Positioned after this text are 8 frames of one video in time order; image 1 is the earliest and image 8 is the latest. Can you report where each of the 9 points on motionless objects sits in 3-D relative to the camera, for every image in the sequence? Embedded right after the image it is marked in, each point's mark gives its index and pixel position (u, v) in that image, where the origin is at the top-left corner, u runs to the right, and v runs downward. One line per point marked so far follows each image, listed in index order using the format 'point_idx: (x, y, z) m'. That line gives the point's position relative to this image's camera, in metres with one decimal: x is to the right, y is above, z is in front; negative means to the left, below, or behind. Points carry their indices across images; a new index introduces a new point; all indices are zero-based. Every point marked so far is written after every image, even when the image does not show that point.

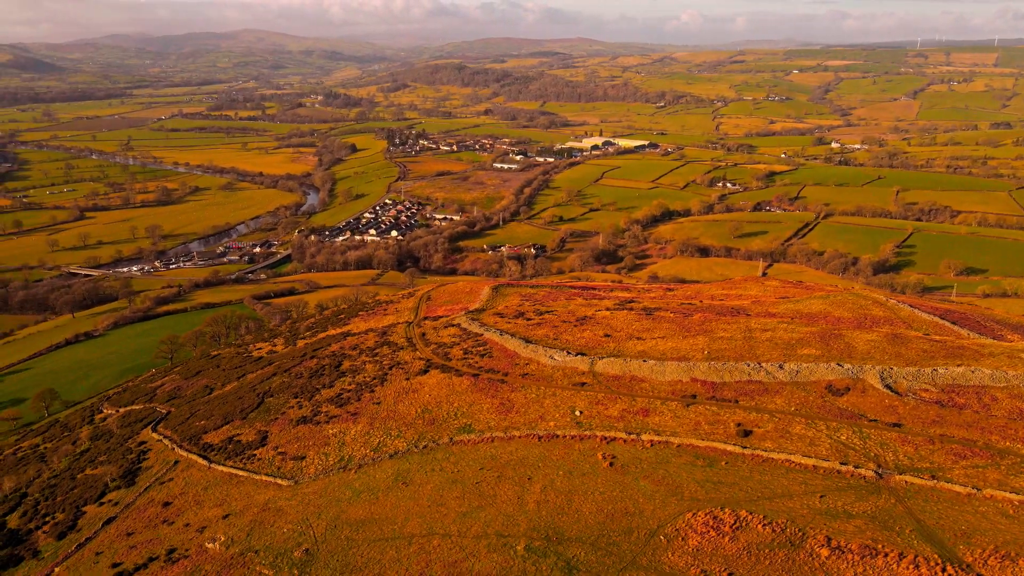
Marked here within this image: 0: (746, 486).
0: (+5.8, -4.9, +18.5) m
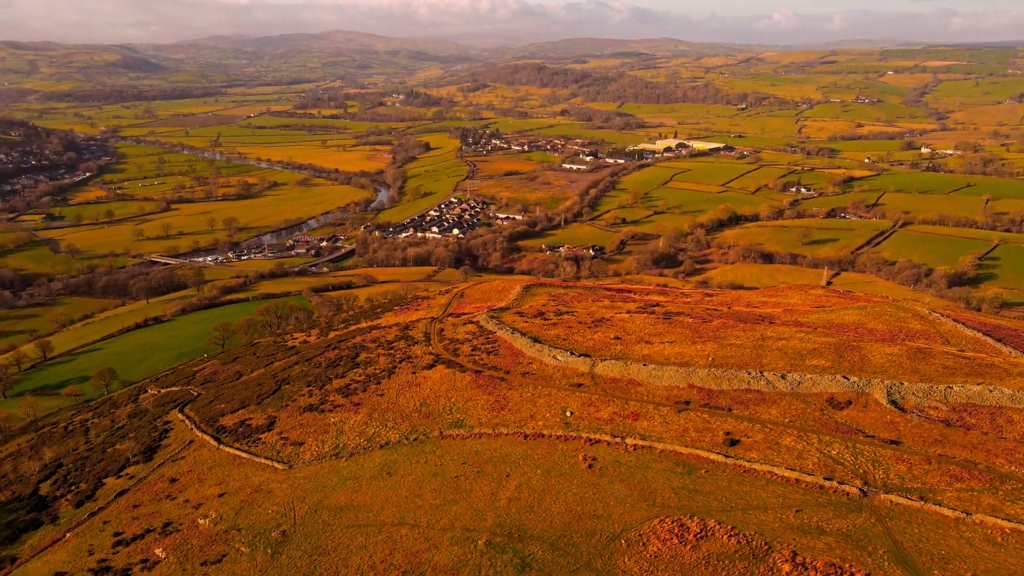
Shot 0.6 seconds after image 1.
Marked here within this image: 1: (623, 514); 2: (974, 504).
0: (+5.1, -5.0, +18.1) m
1: (+2.6, -5.4, +17.7) m
2: (+10.7, -5.0, +17.2) m
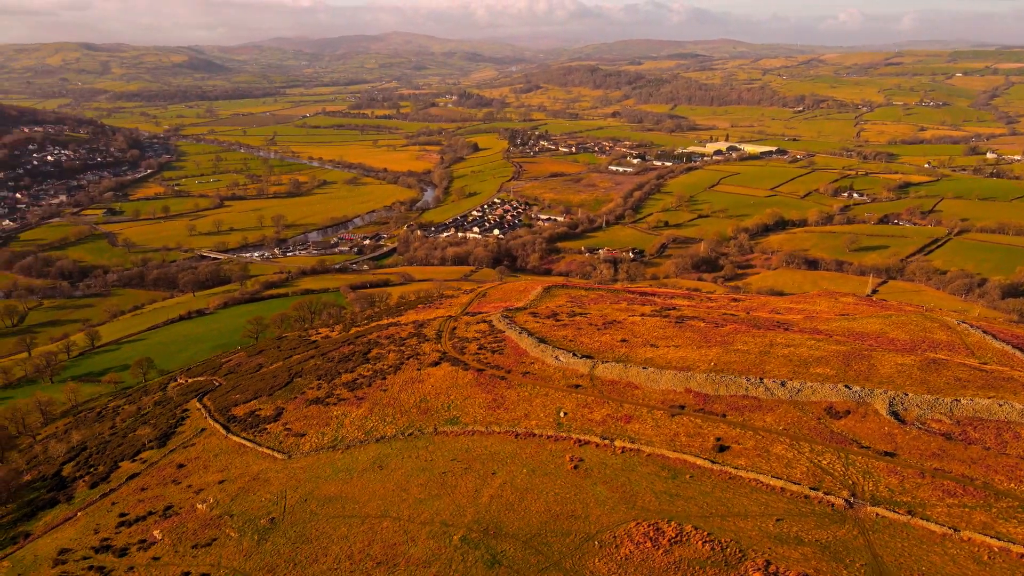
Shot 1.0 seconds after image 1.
0: (+4.6, -5.1, +17.9) m
1: (+2.1, -5.4, +17.7) m
2: (+10.1, -5.2, +16.6) m
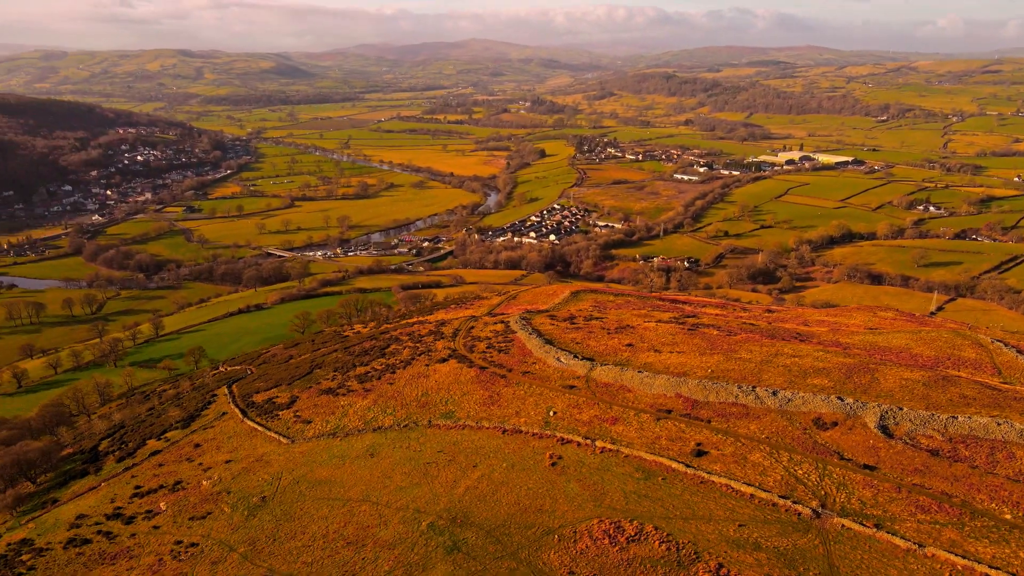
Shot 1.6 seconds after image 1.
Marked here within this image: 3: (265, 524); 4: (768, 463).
0: (+3.8, -5.2, +18.0) m
1: (+1.4, -5.4, +18.1) m
2: (+9.2, -5.4, +16.3) m
3: (-6.3, -6.0, +19.0) m
4: (+6.6, -4.5, +19.1) m
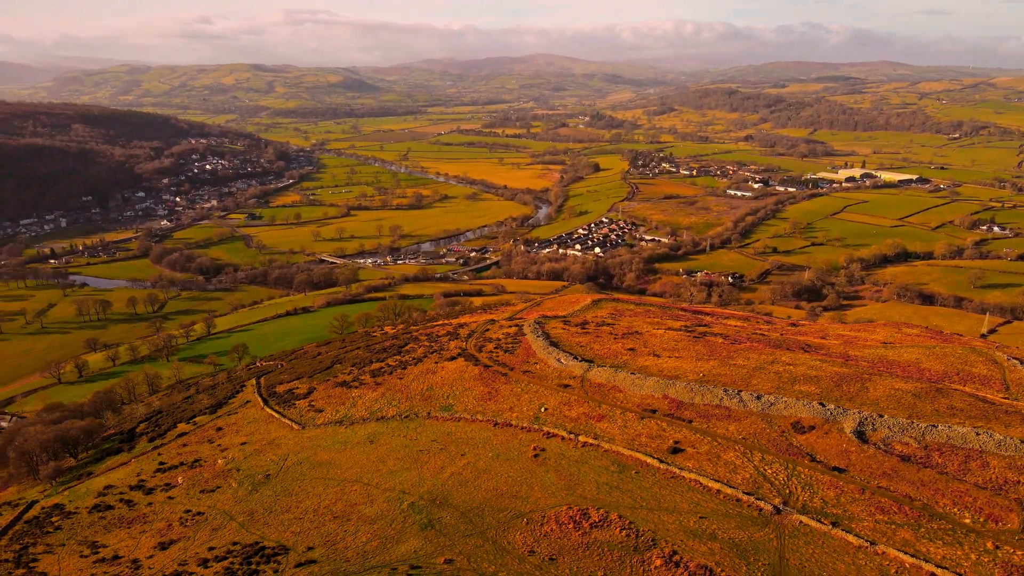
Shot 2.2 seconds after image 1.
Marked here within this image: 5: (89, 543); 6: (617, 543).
0: (+3.2, -5.2, +18.9) m
1: (+0.7, -5.4, +19.1) m
2: (+8.4, -5.6, +16.7) m
3: (-6.8, -5.8, +20.6) m
4: (+6.0, -4.6, +19.7) m
5: (-11.1, -6.7, +19.5) m
6: (+2.4, -5.8, +17.0) m
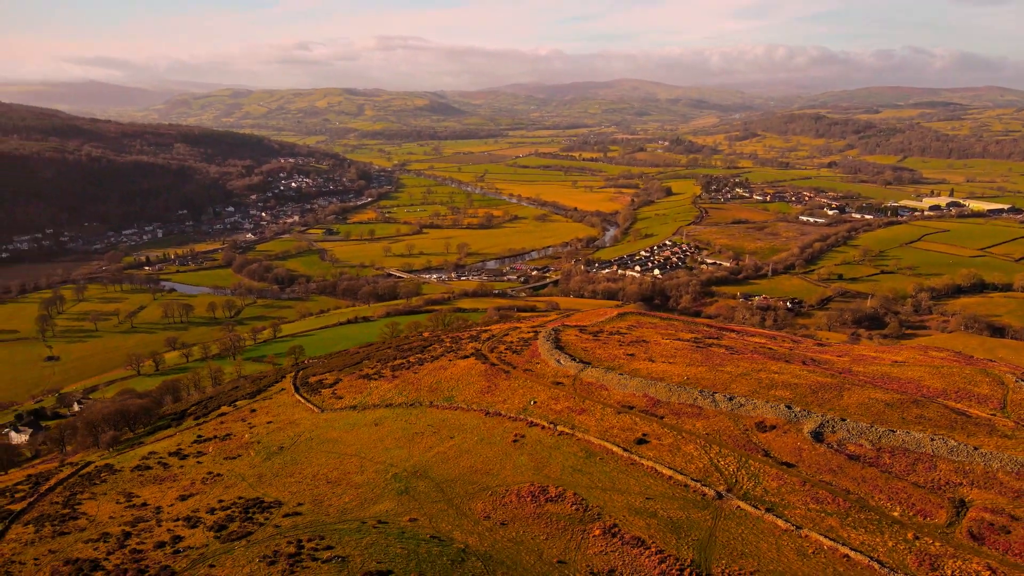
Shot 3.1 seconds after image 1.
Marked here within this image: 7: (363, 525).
0: (+2.4, -5.3, +20.7) m
1: (-0.1, -5.3, +21.1) m
2: (+7.3, -5.7, +17.9) m
3: (-7.4, -5.6, +23.4) m
4: (+5.3, -4.7, +21.2) m
5: (-11.9, -6.3, +22.8) m
6: (+1.4, -5.8, +18.9) m
7: (-3.7, -5.9, +18.4) m
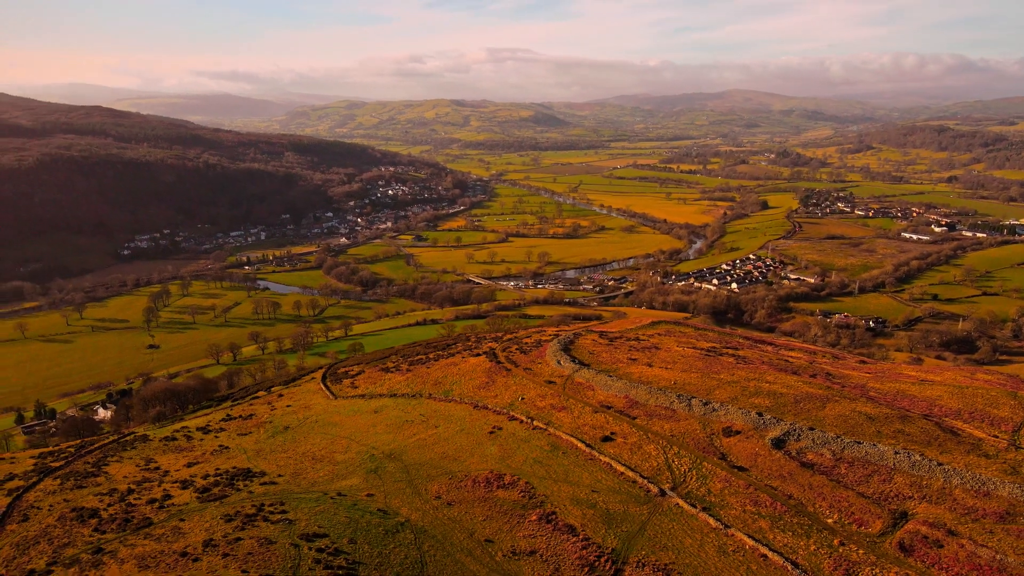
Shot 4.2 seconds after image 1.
0: (+1.2, -5.3, +21.6) m
1: (-1.1, -5.3, +22.4) m
2: (+5.7, -5.8, +18.2) m
3: (-8.1, -5.3, +25.6) m
4: (+4.2, -4.8, +21.7) m
5: (-12.6, -5.9, +25.6) m
6: (0.0, -5.7, +20.0) m
7: (-5.1, -5.6, +20.2) m
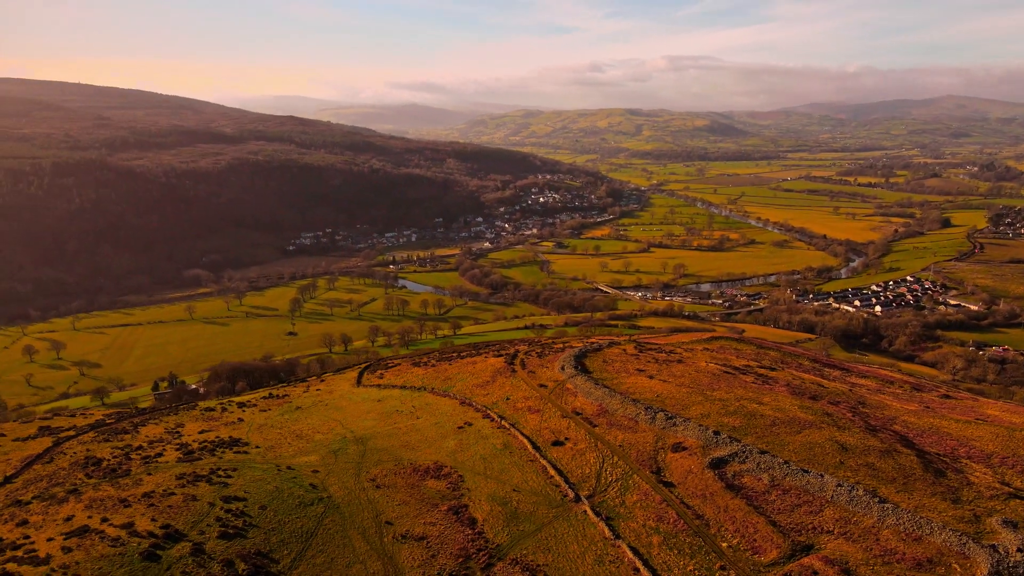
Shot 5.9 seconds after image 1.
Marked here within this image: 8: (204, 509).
0: (-0.5, -5.3, +22.2) m
1: (-2.6, -5.2, +23.5) m
2: (+3.1, -6.0, +17.9) m
3: (-8.7, -5.0, +28.2) m
4: (+2.4, -5.0, +21.6) m
5: (-13.2, -5.3, +29.2) m
6: (-2.2, -5.7, +20.9) m
7: (-7.1, -5.4, +22.2) m
8: (-7.7, -5.6, +18.7) m
